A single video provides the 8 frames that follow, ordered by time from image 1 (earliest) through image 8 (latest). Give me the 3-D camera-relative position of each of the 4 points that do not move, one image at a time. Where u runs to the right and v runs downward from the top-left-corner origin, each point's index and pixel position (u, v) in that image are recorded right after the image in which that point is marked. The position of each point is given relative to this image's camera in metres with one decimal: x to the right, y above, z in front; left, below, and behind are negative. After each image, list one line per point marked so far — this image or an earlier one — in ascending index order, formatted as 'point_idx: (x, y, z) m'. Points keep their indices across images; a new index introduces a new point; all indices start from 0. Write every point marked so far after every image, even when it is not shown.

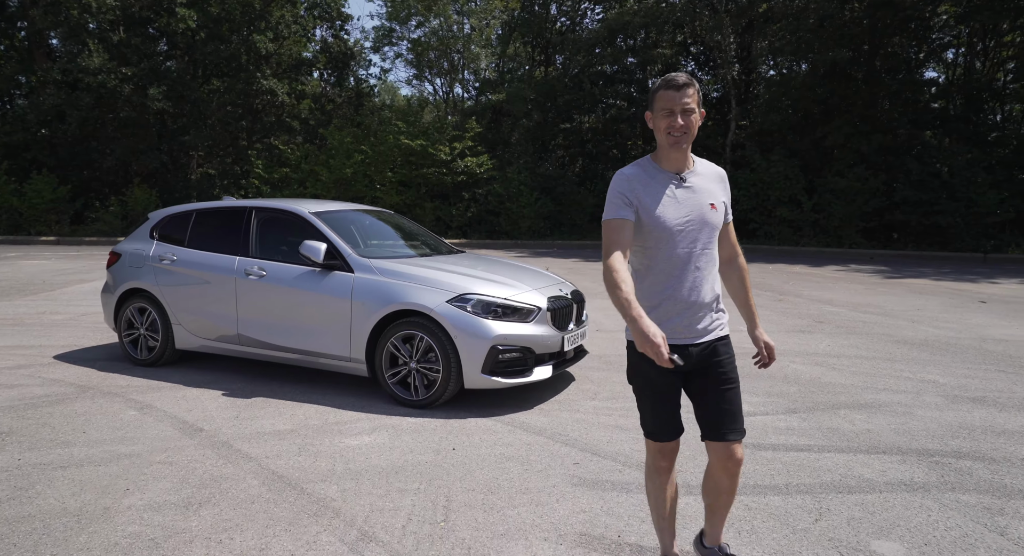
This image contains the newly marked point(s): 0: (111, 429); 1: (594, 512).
0: (-2.8, -1.1, +4.2) m
1: (+0.4, -1.2, +3.2) m
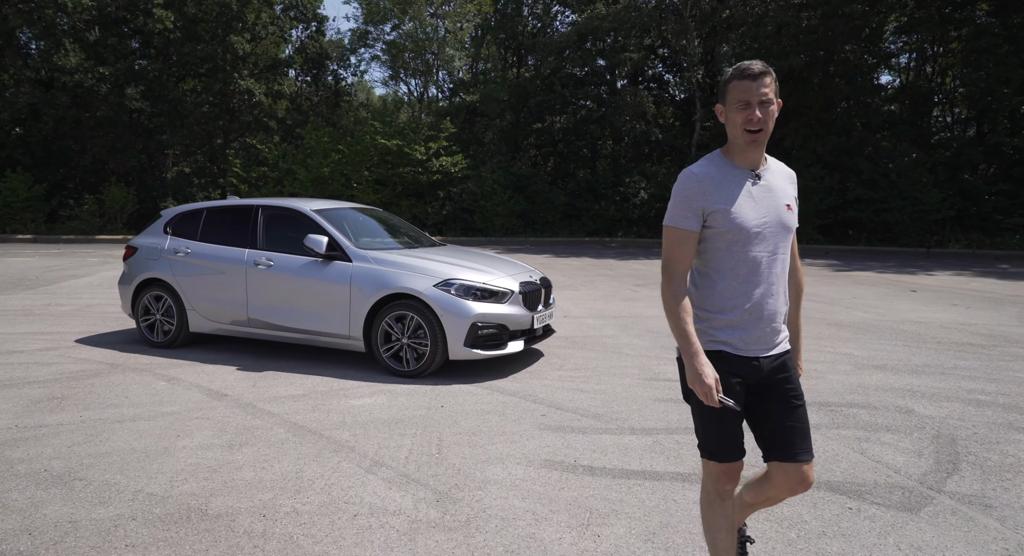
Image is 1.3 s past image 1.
0: (-3.0, -1.0, +4.9) m
1: (+0.3, -1.1, +4.0) m
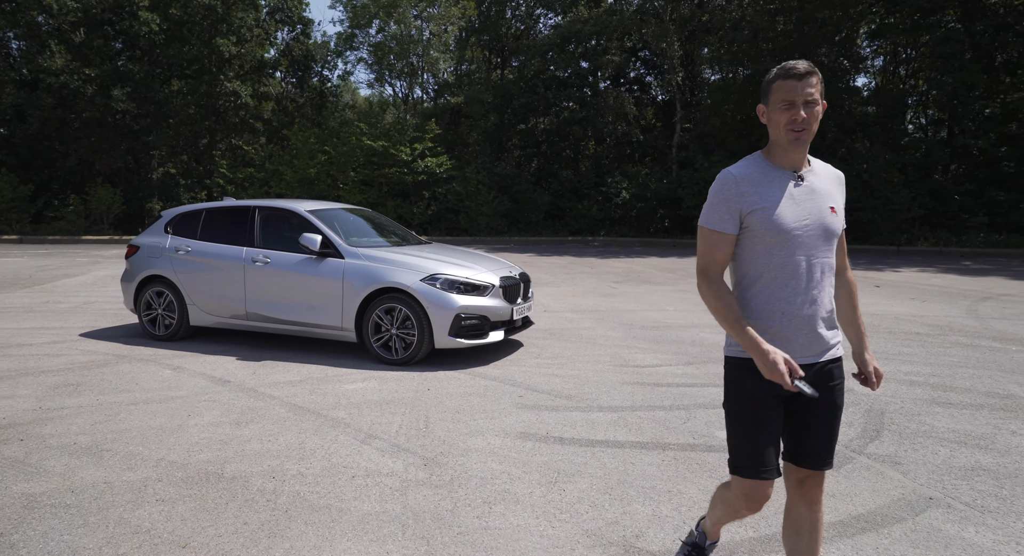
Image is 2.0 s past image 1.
0: (-3.1, -0.9, +5.3) m
1: (+0.2, -1.0, +4.5) m
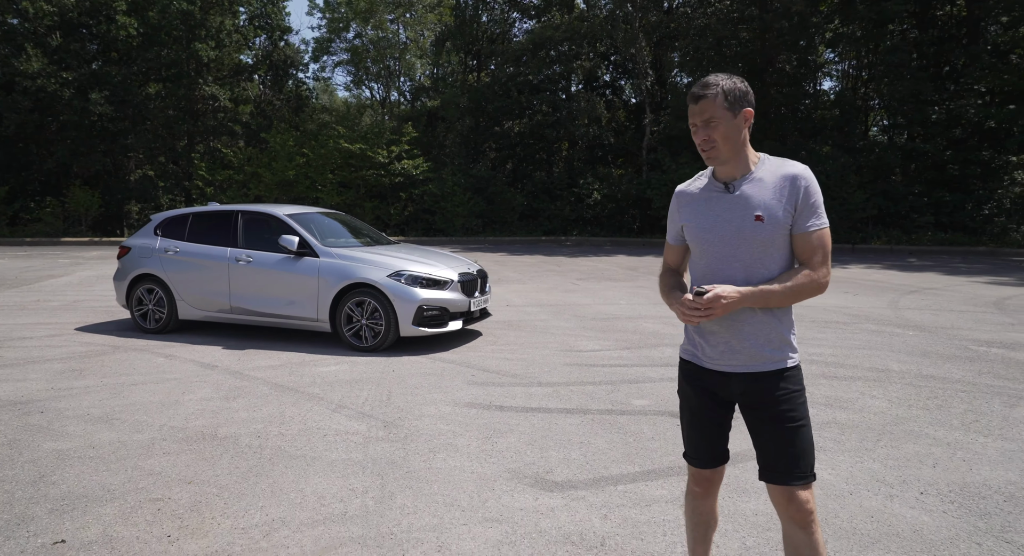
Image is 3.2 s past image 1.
0: (-3.6, -0.9, +6.1) m
1: (-0.3, -1.0, +5.3) m
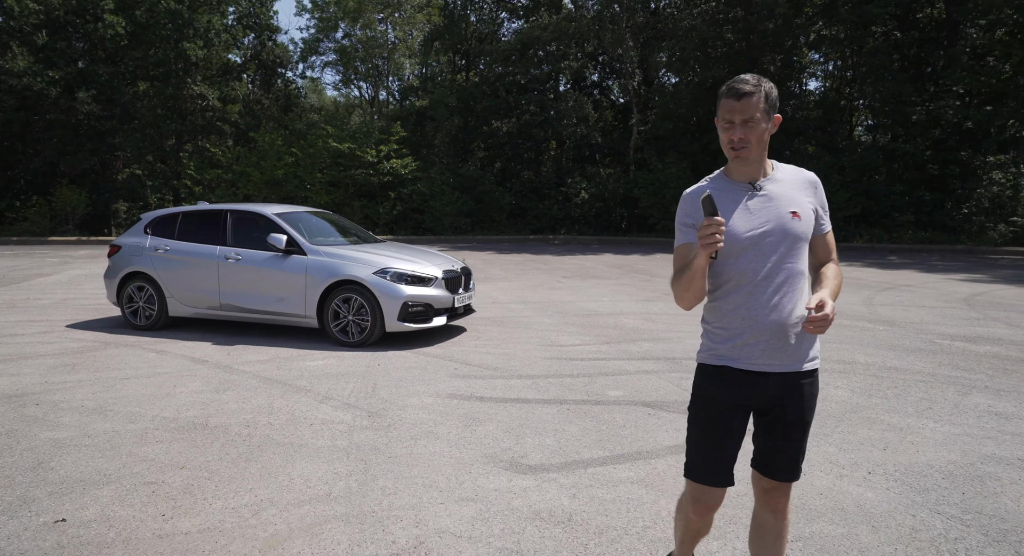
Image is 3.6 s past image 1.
0: (-3.8, -0.9, +6.2) m
1: (-0.5, -1.0, +5.6) m
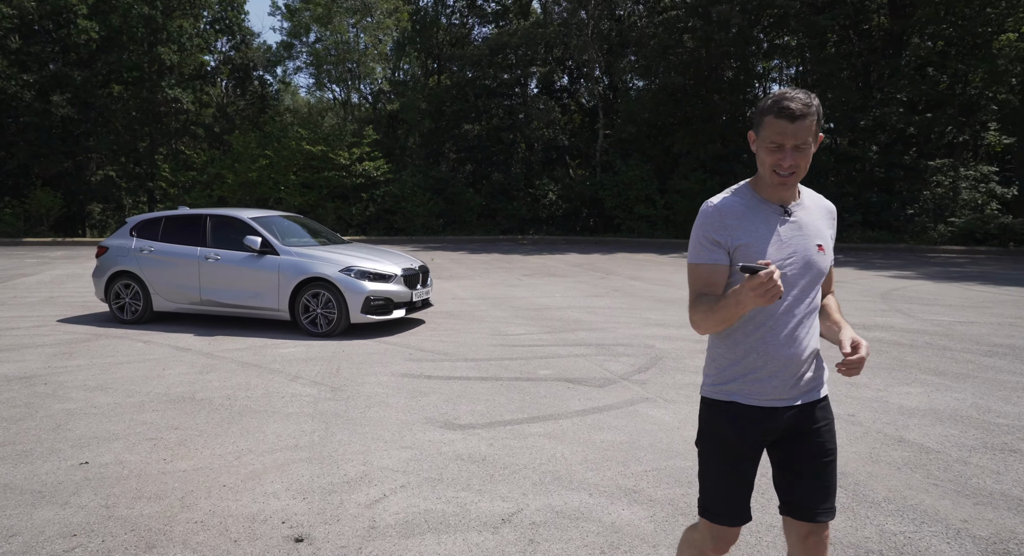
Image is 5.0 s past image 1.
0: (-4.4, -0.8, +7.0) m
1: (-1.0, -0.9, +6.5) m
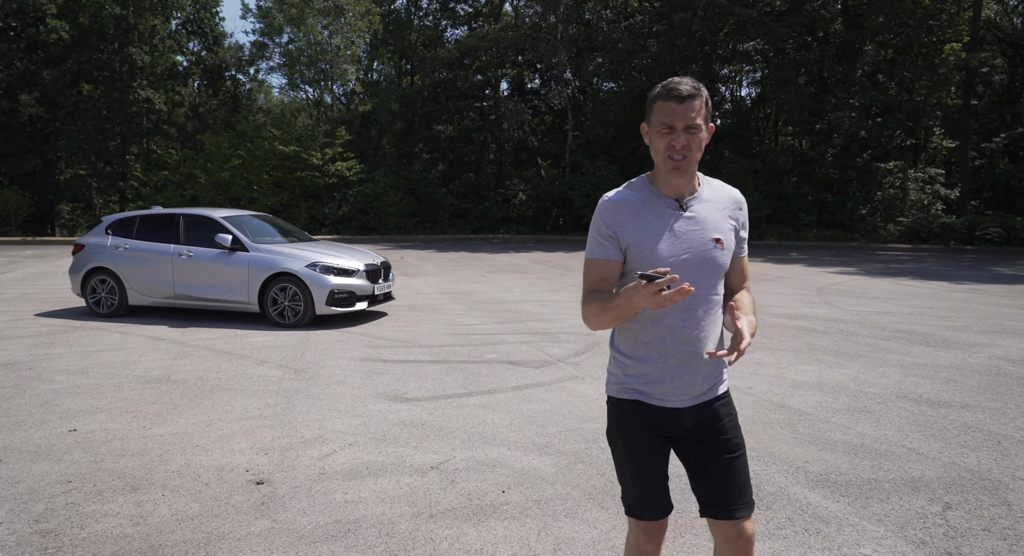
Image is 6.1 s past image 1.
0: (-5.0, -0.8, +7.5) m
1: (-1.6, -0.9, +7.1) m
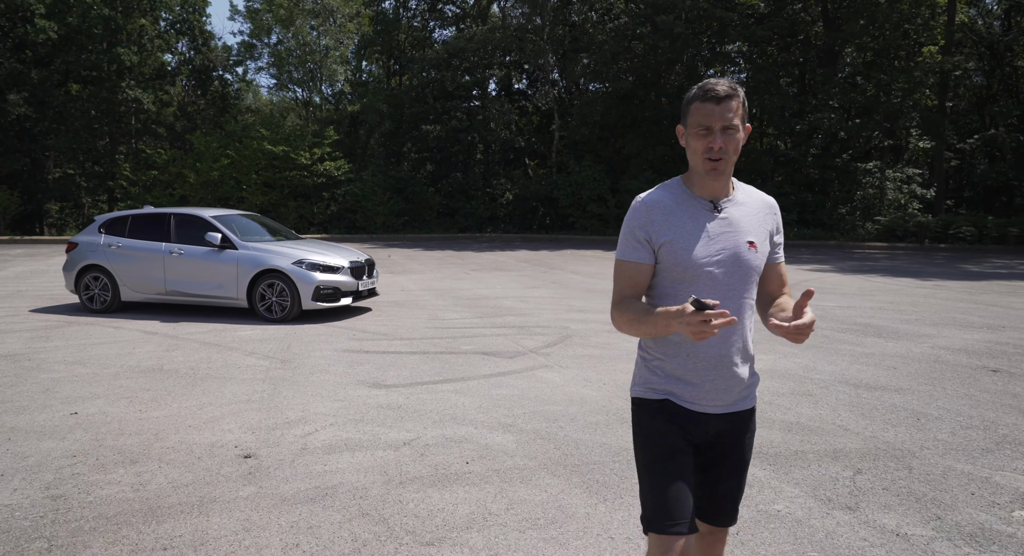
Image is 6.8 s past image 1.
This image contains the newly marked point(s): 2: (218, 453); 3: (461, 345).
0: (-5.3, -0.7, +7.9) m
1: (-1.9, -0.8, +7.5) m
2: (-2.0, -1.2, +4.1) m
3: (-0.6, -0.8, +7.5) m
